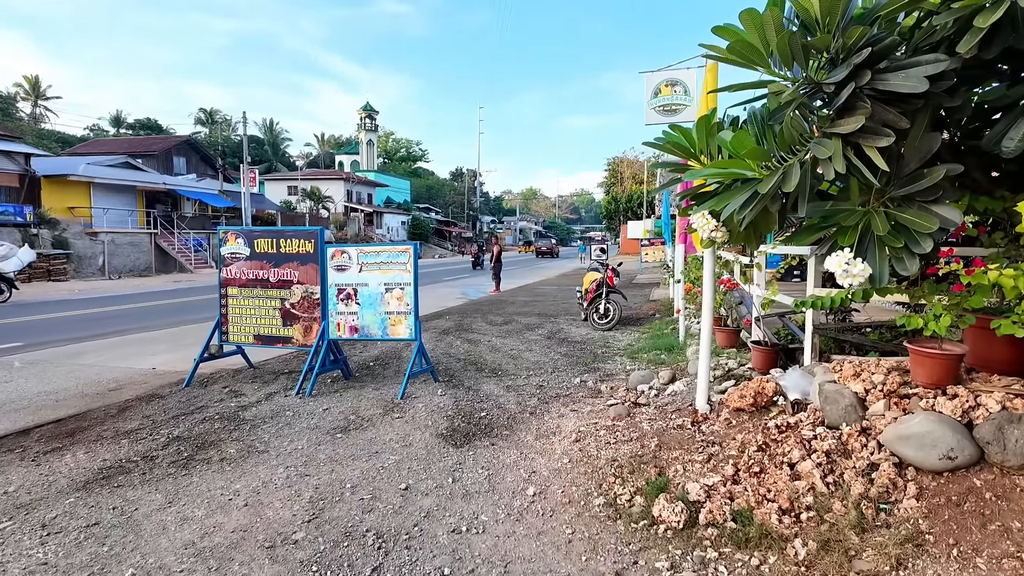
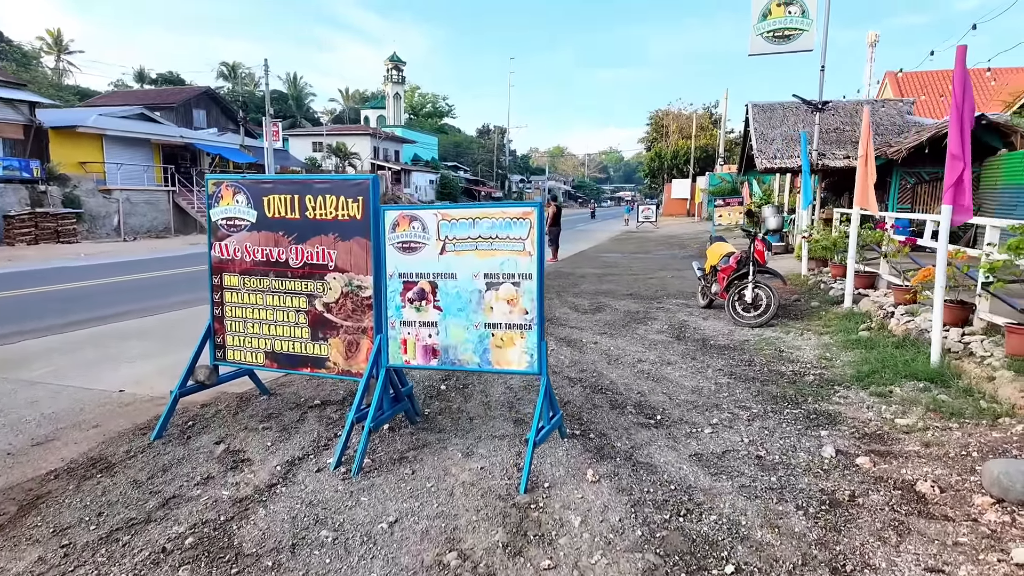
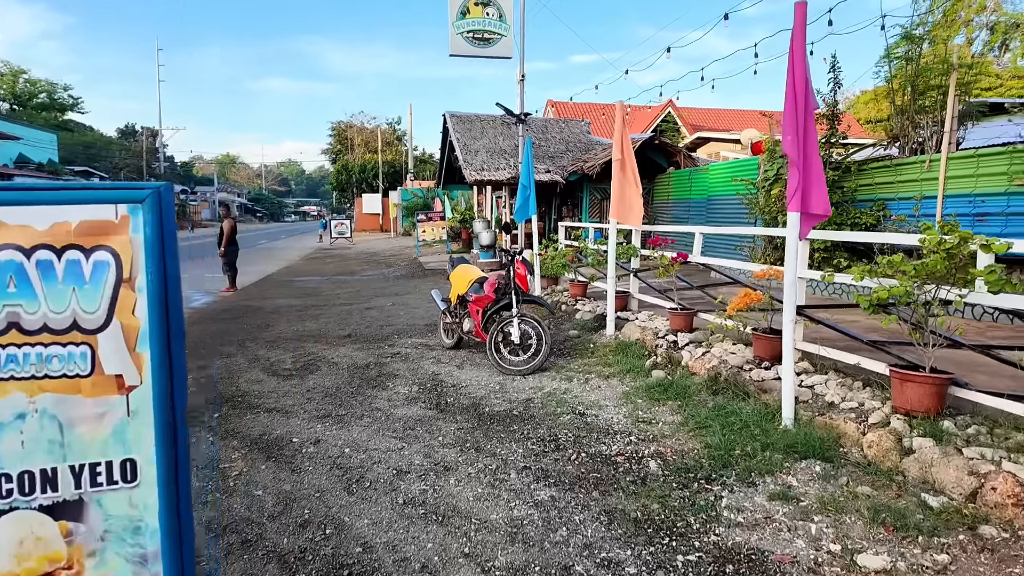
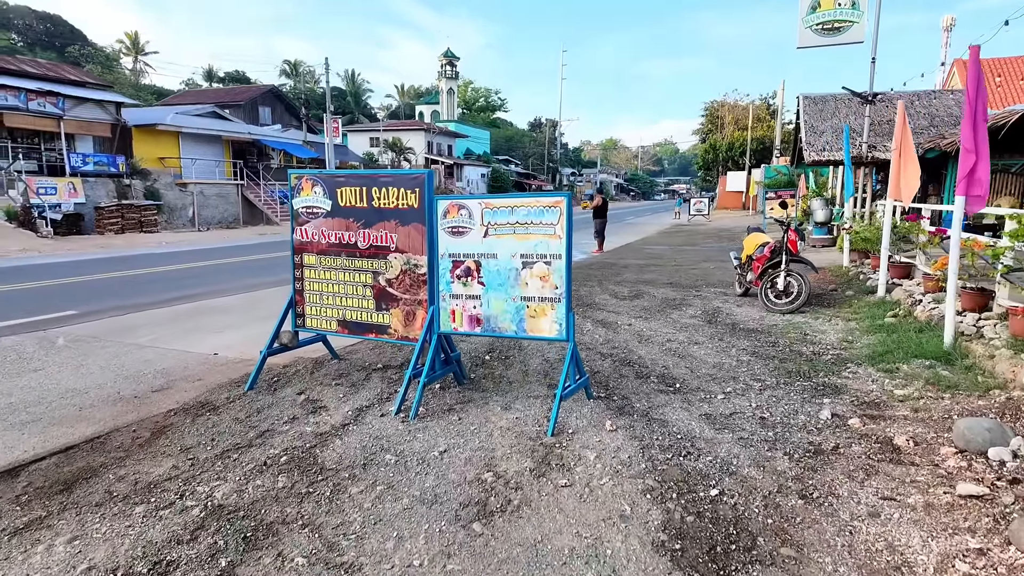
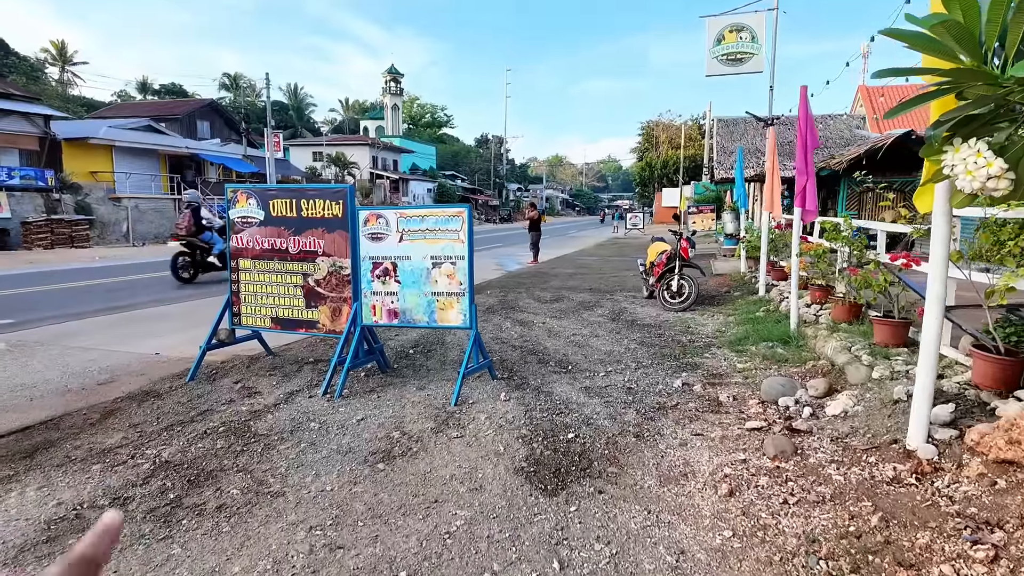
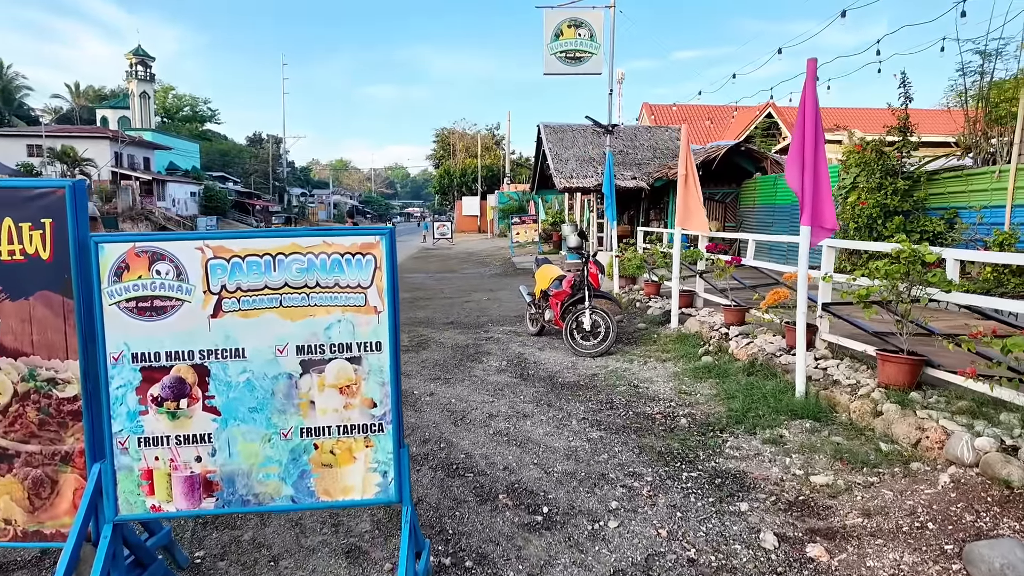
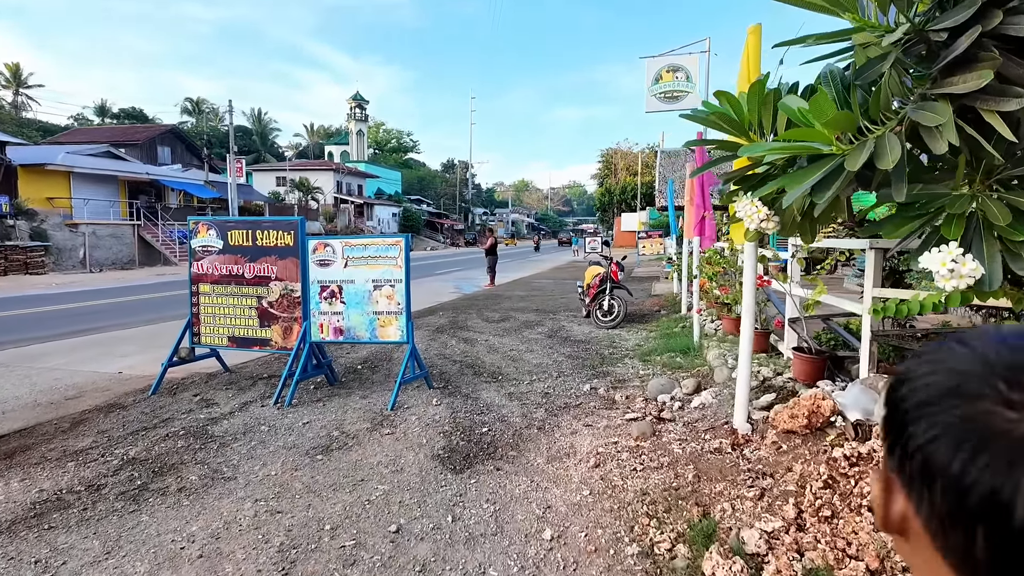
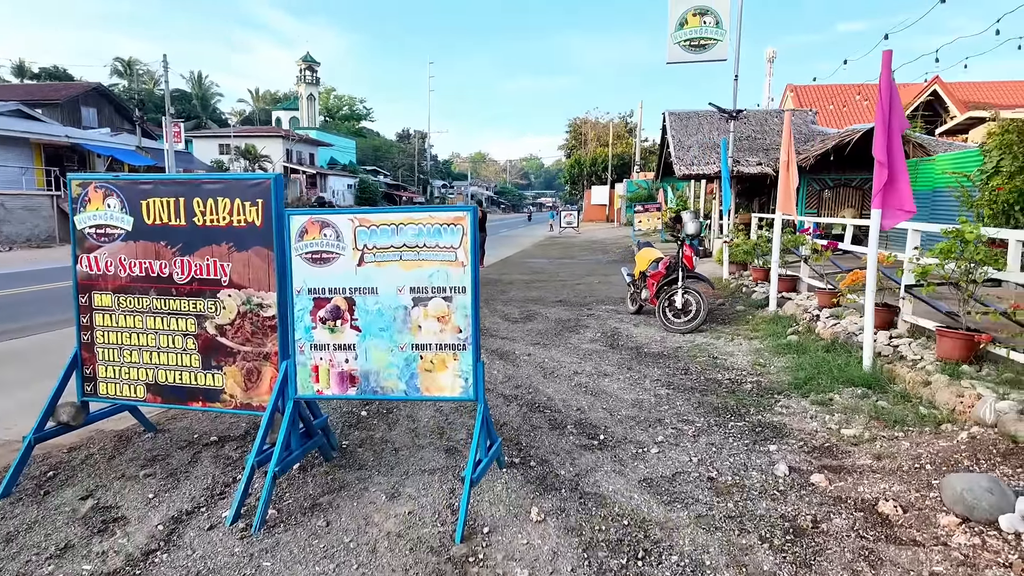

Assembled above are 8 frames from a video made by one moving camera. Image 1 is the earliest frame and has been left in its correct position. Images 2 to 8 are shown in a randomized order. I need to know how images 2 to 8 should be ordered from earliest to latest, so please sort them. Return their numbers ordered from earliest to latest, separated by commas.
7, 5, 4, 2, 8, 6, 3
